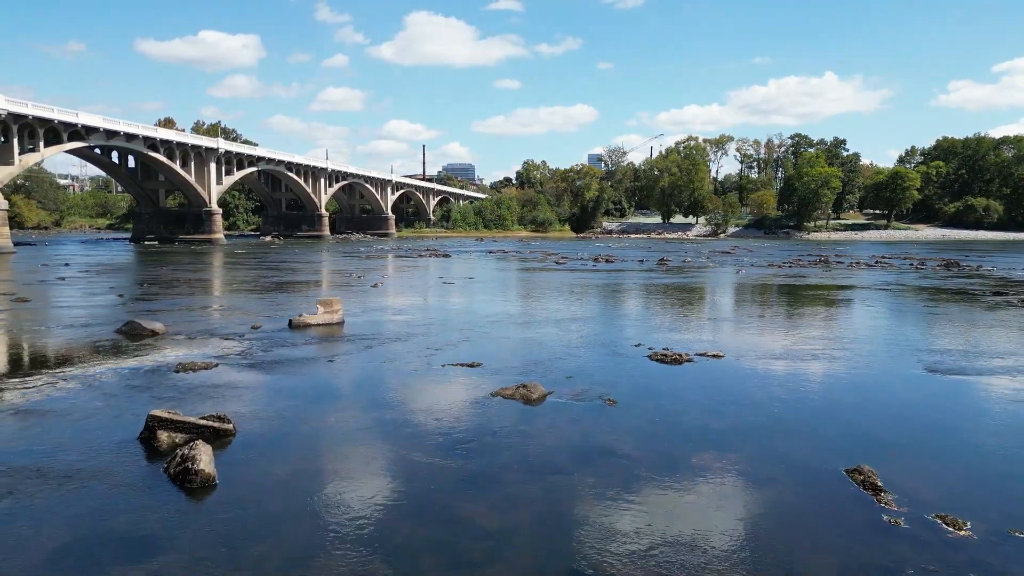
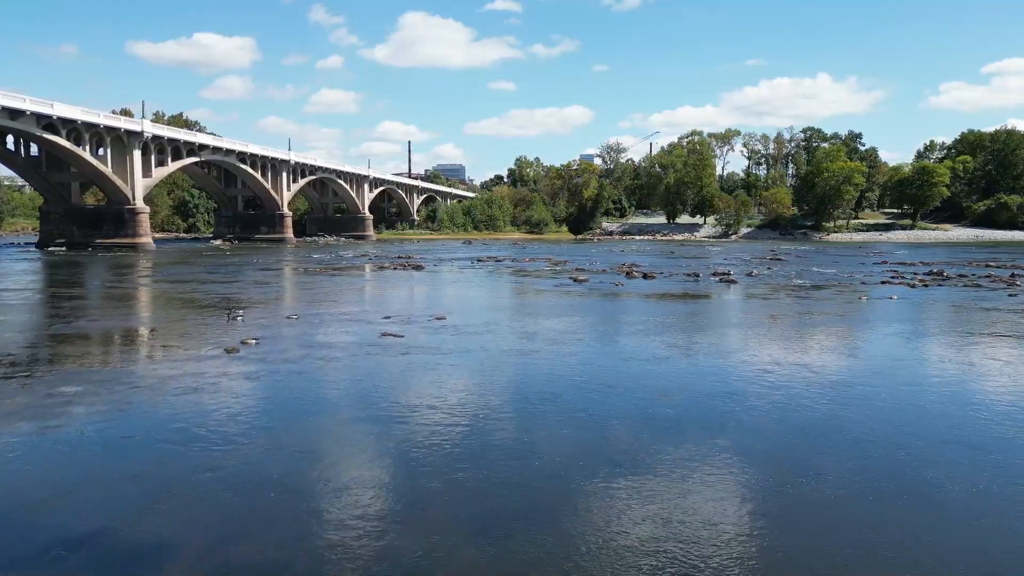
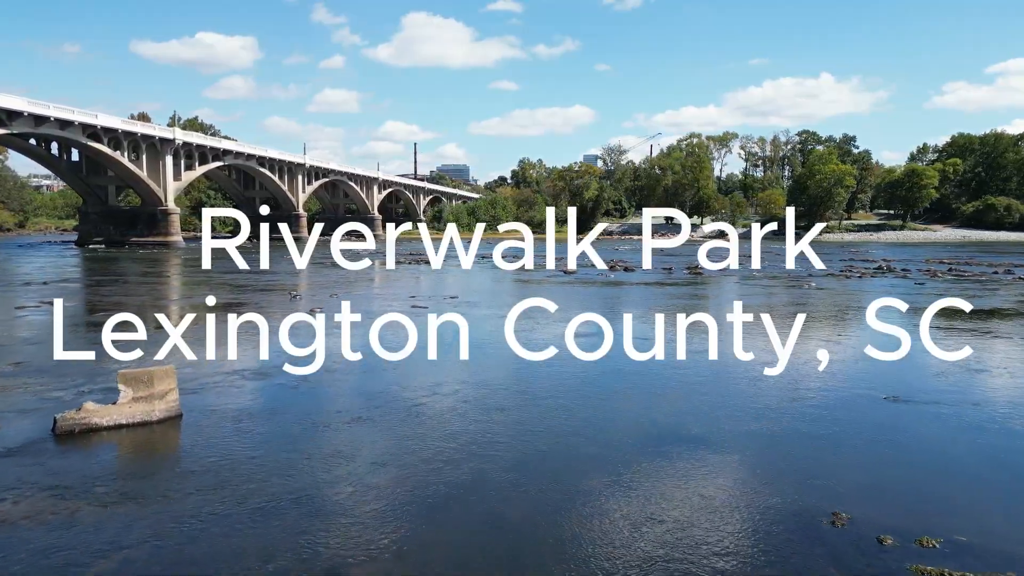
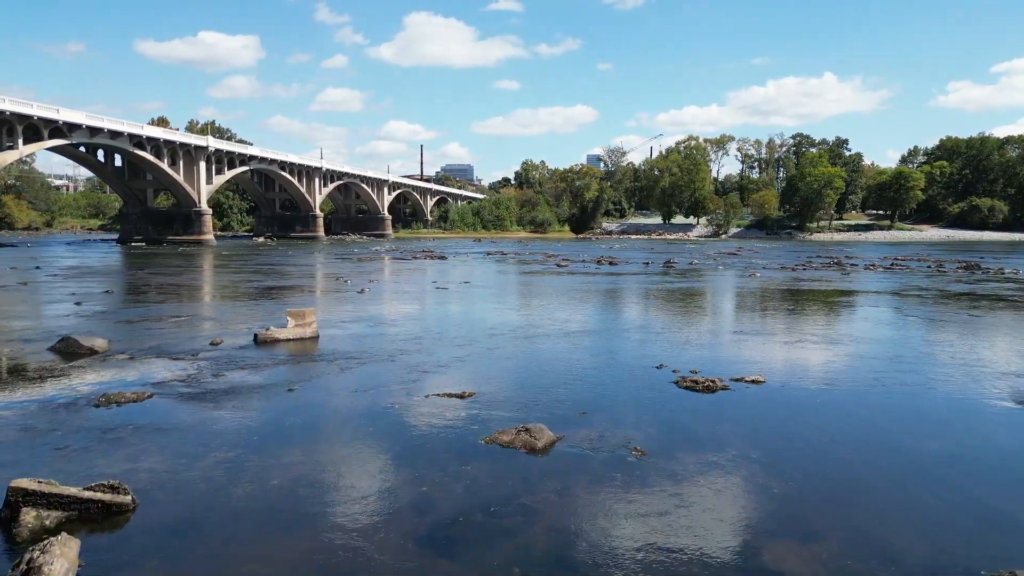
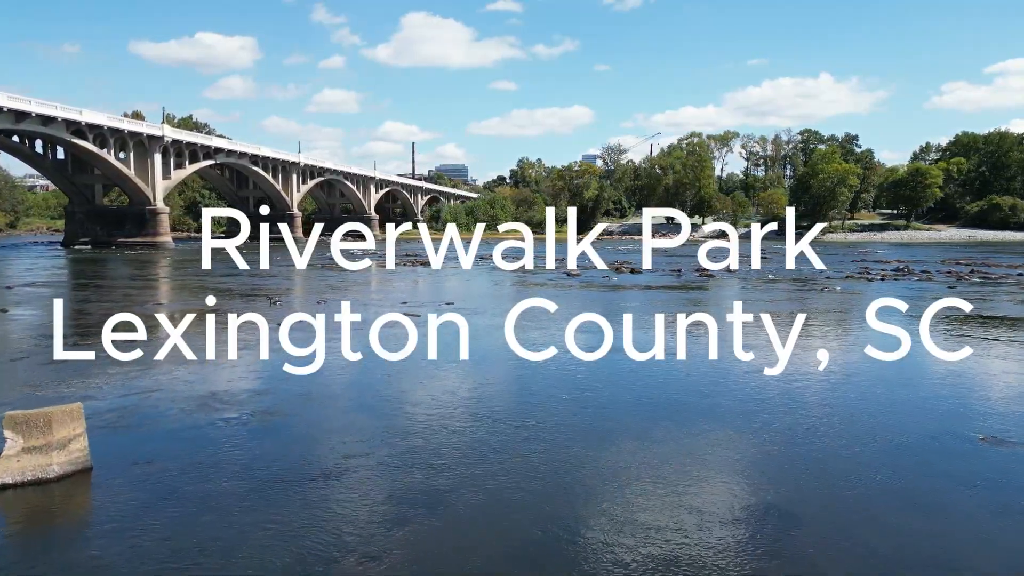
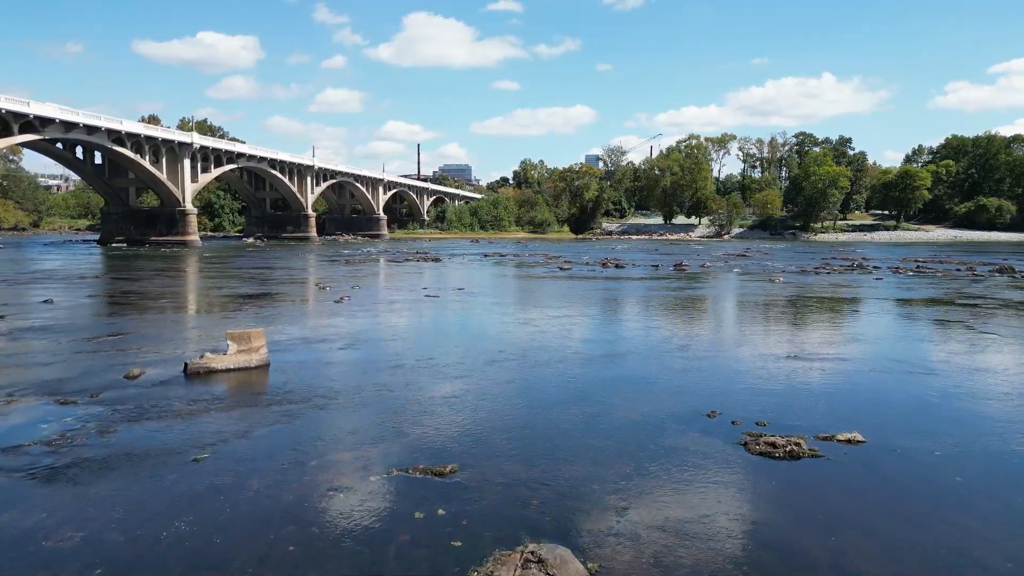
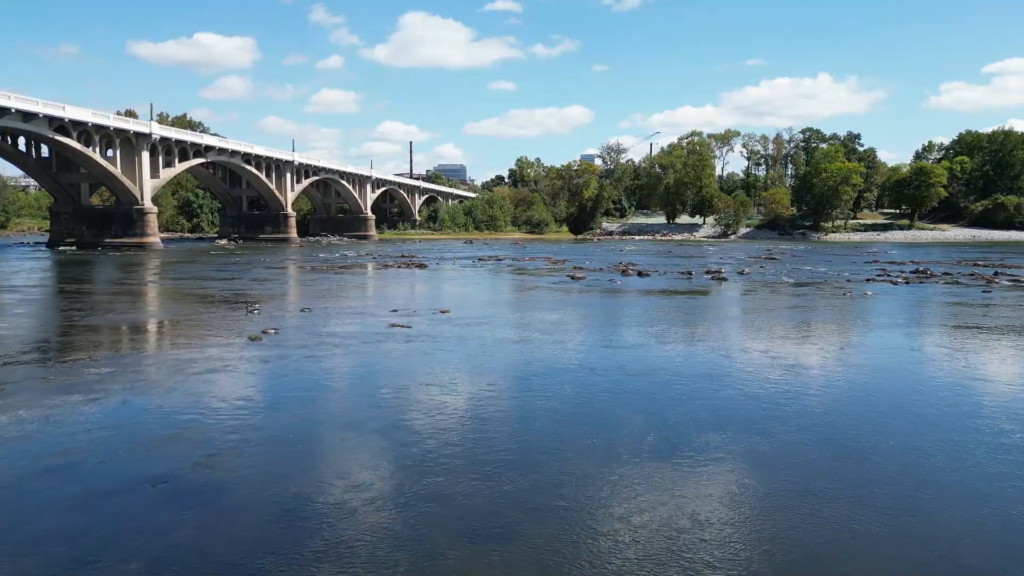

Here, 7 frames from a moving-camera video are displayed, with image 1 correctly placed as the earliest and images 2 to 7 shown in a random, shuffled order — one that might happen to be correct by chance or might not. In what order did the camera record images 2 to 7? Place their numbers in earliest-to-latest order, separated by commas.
4, 6, 3, 5, 7, 2
